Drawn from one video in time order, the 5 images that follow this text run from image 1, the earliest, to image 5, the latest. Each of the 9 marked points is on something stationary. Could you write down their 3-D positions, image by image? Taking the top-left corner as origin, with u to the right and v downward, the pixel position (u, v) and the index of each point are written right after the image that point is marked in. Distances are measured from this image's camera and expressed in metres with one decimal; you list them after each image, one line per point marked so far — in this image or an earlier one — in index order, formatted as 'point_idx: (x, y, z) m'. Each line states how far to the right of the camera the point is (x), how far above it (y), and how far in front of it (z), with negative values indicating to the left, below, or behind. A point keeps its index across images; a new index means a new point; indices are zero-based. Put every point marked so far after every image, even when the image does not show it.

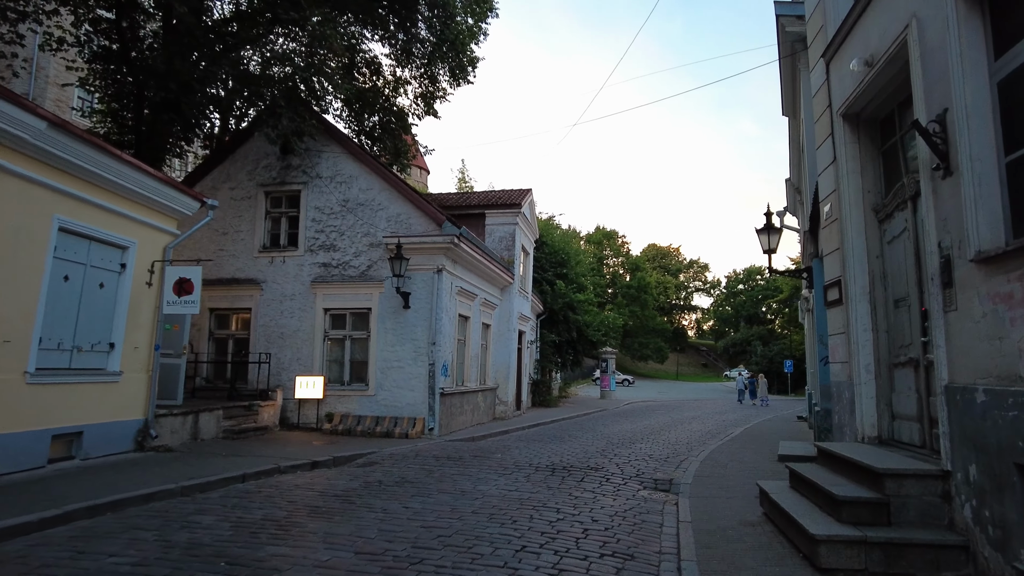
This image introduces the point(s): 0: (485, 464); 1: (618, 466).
0: (-0.4, -2.7, +9.9) m
1: (+1.6, -2.7, +9.8) m
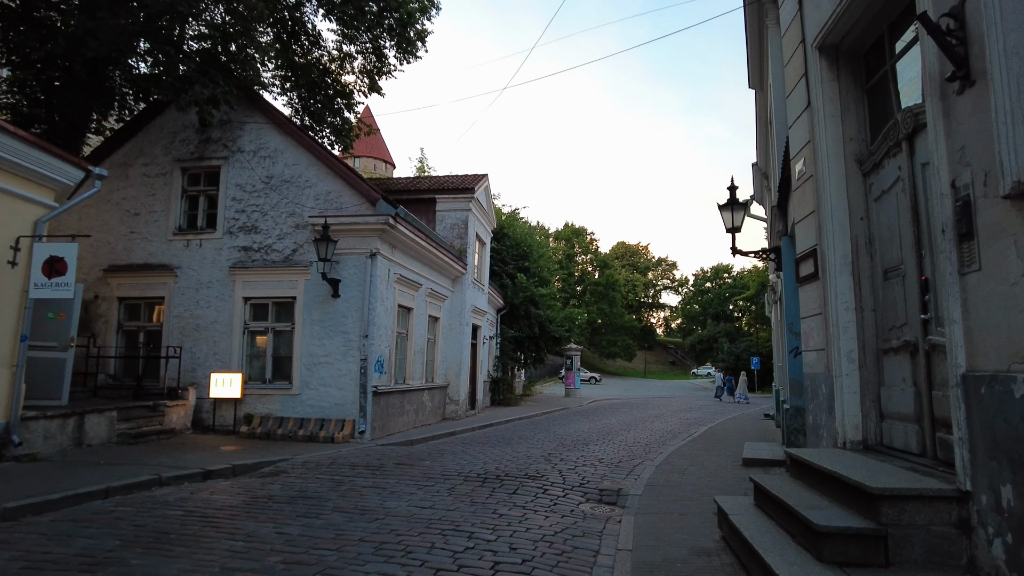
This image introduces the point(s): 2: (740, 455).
0: (-1.4, -2.4, +8.6) m
1: (+0.6, -2.4, +8.6) m
2: (+3.6, -2.7, +10.4) m
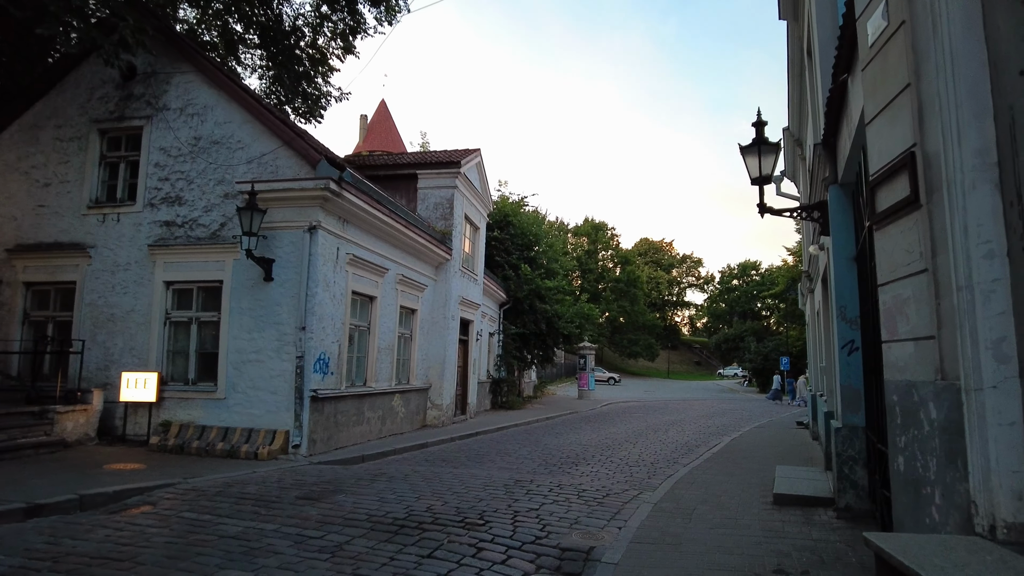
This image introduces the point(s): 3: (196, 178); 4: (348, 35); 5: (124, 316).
0: (-2.0, -2.1, +6.2) m
1: (0.0, -2.1, +6.1) m
2: (+3.1, -2.4, +7.8) m
3: (-5.4, +1.9, +11.2) m
4: (-4.4, +6.9, +17.9) m
5: (-6.6, -0.5, +11.1) m
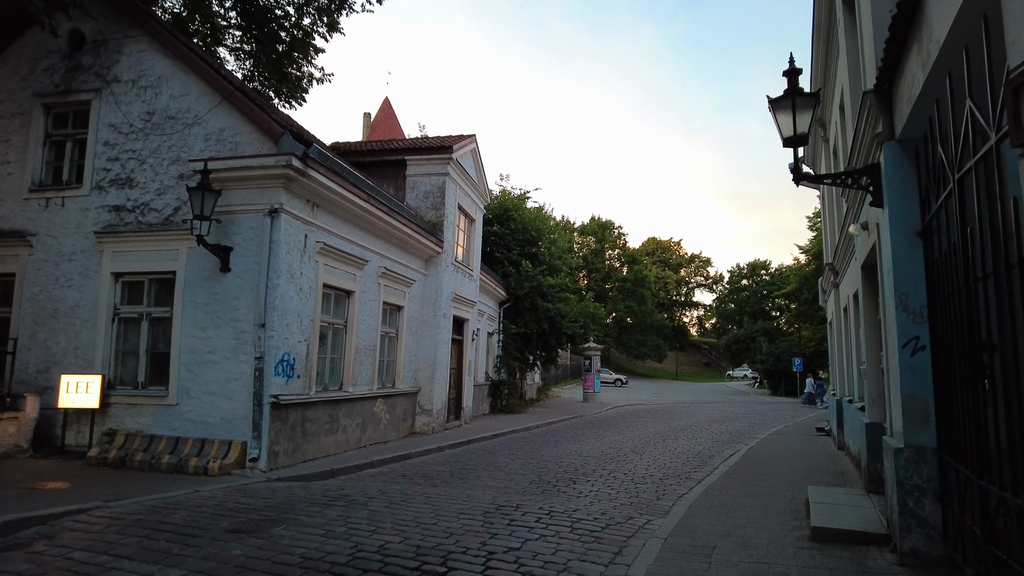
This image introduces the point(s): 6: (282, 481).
0: (-2.2, -2.0, +5.0) m
1: (-0.2, -2.0, +4.8) m
2: (+2.9, -2.2, +6.5) m
3: (-5.5, +2.0, +10.0) m
4: (-4.5, +7.0, +16.7) m
5: (-6.7, -0.4, +9.9) m
6: (-2.9, -2.4, +8.3) m
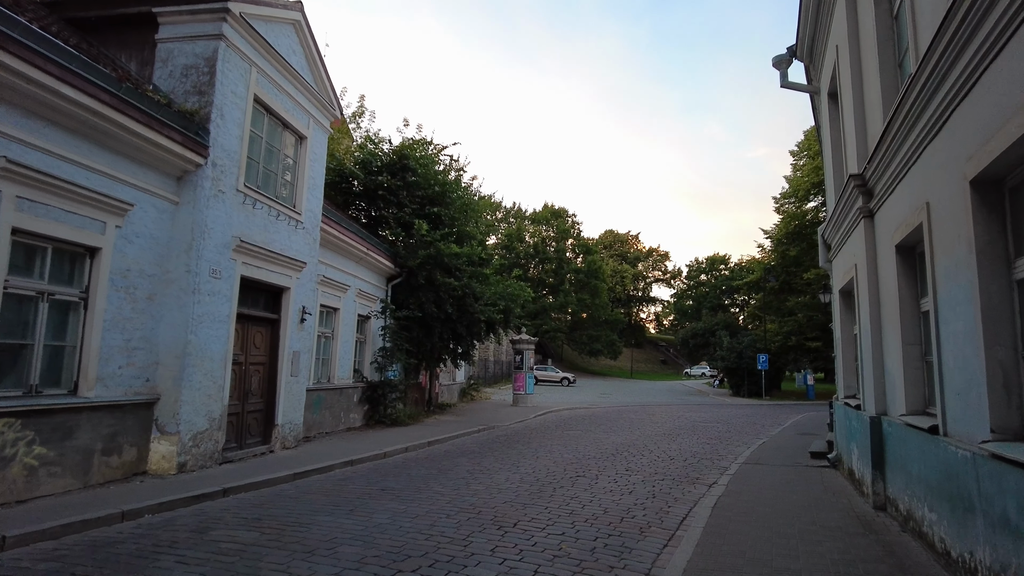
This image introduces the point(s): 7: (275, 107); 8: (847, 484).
0: (-2.3, -1.7, +3.7) m
1: (-0.2, -1.8, +3.6) m
2: (+2.8, -2.0, +5.4) m
3: (-5.7, +2.4, +8.6) m
4: (-4.8, +7.4, +15.3) m
5: (-6.9, 0.0, +8.5) m
6: (-3.1, -2.1, +7.0) m
7: (-4.6, +3.5, +12.8) m
8: (+5.0, -2.6, +9.5) m
